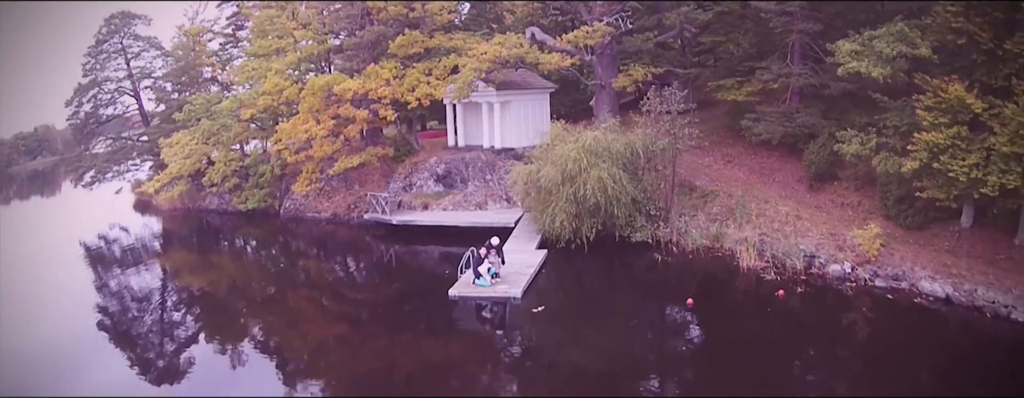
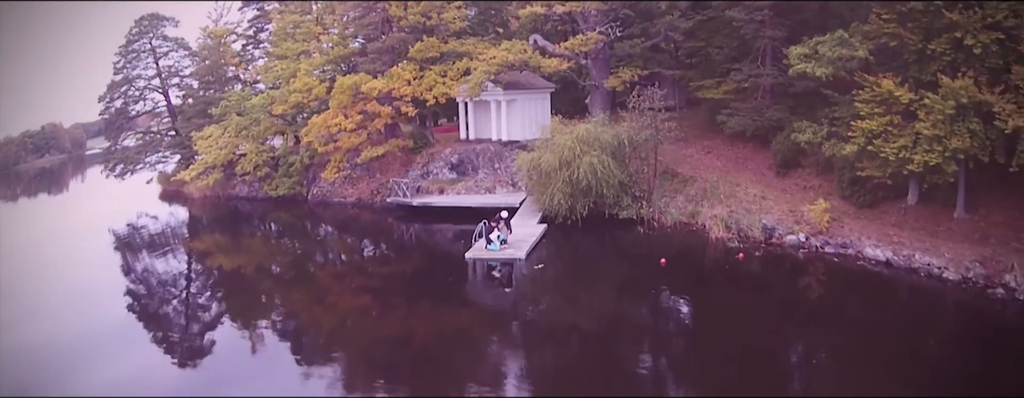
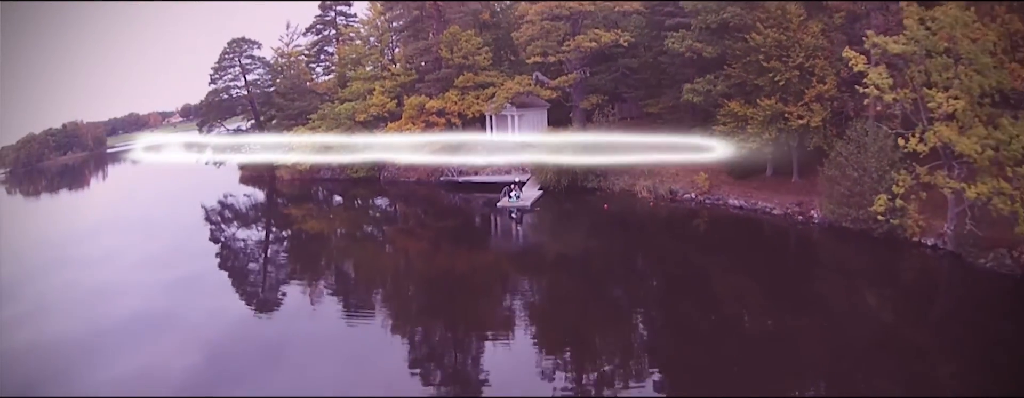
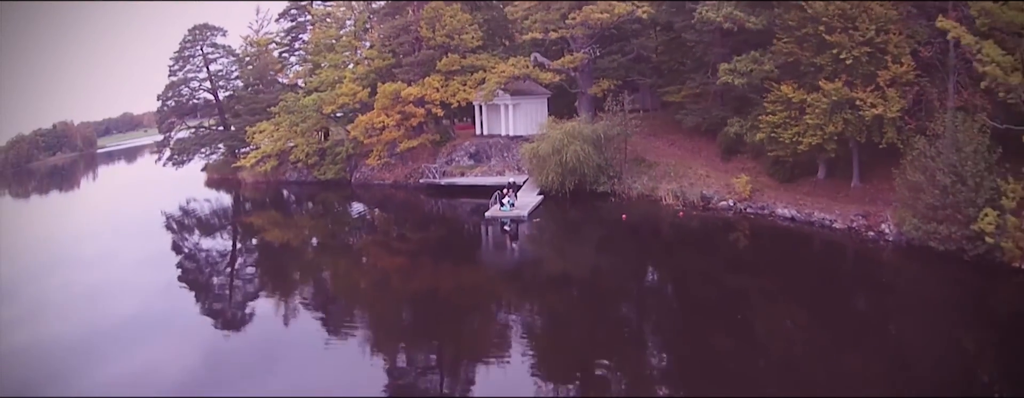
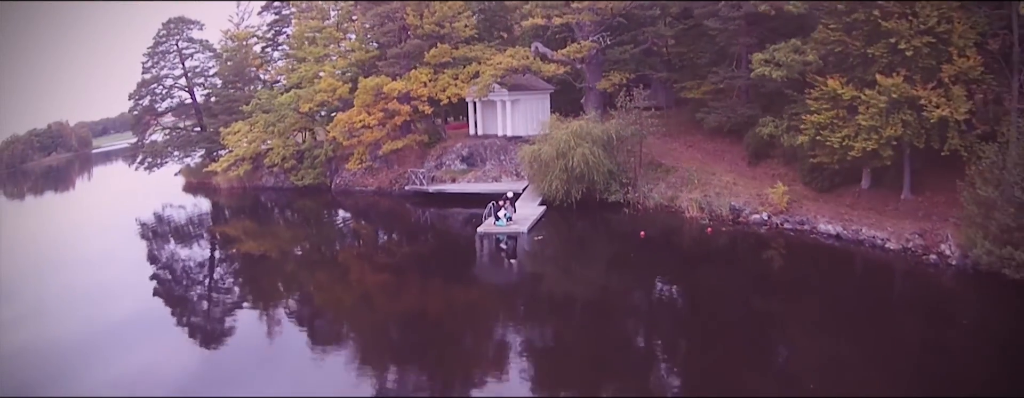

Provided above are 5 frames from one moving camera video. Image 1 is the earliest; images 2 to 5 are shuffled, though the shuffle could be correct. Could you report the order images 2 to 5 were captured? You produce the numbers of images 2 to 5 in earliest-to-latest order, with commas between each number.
2, 5, 4, 3
